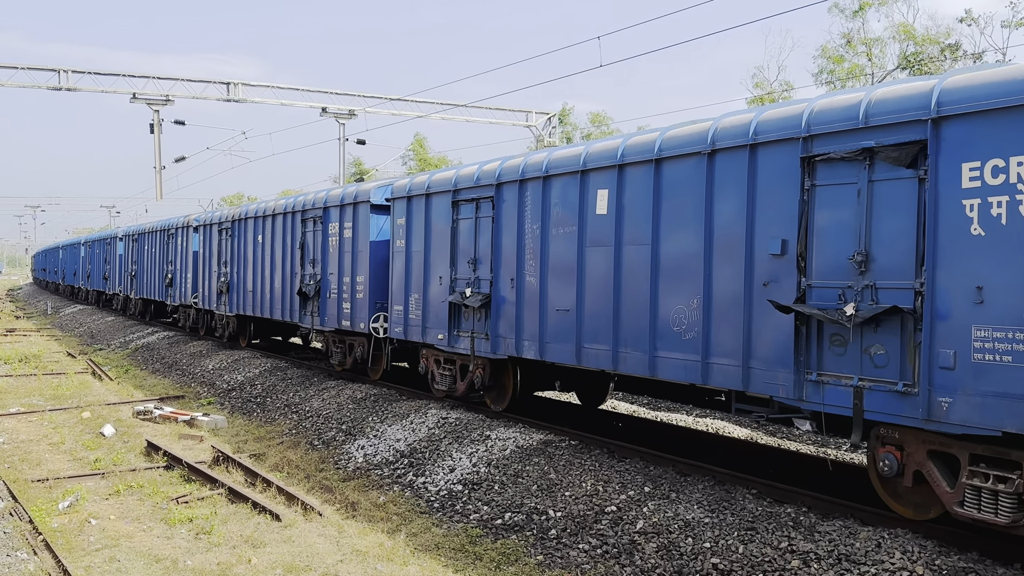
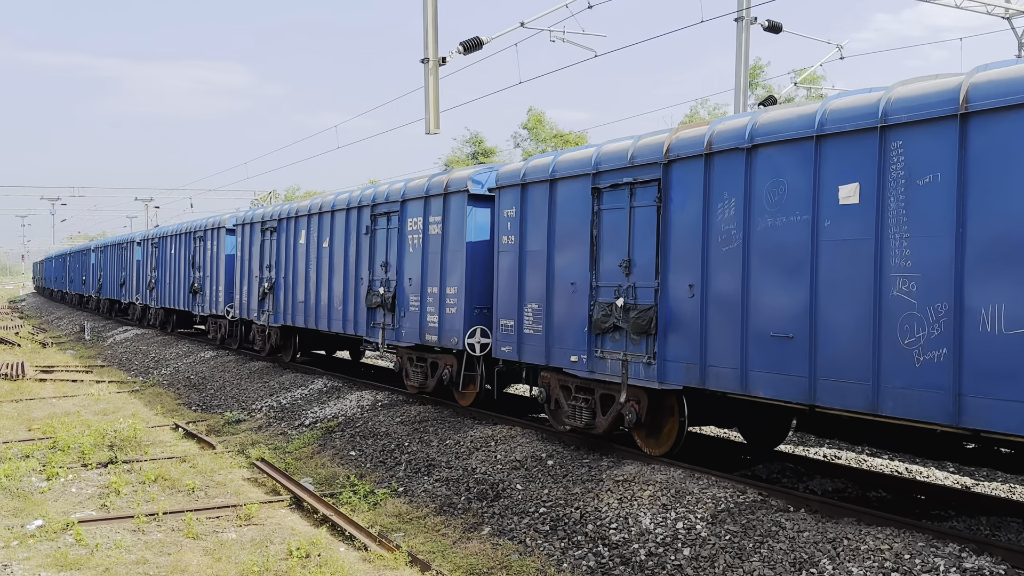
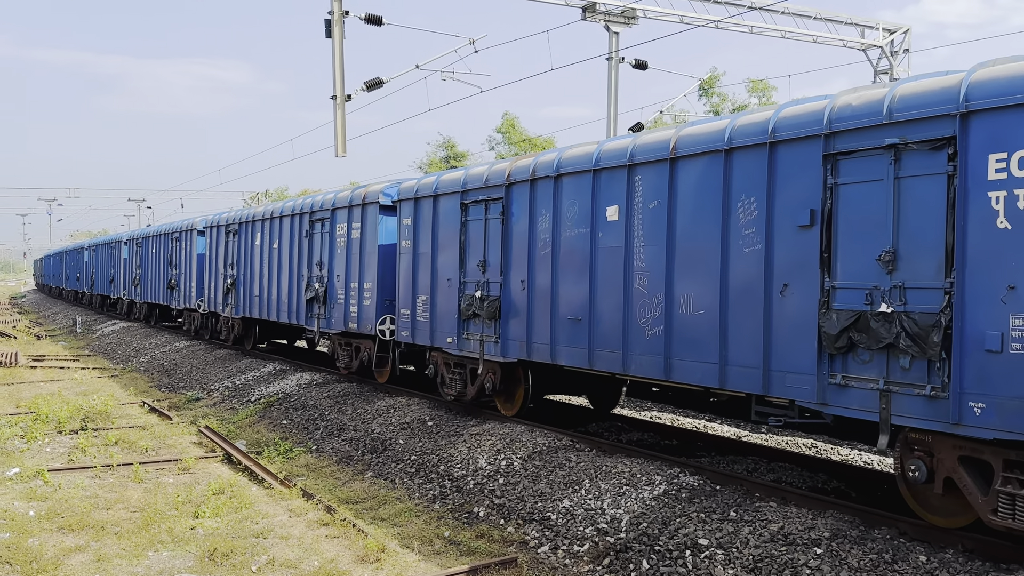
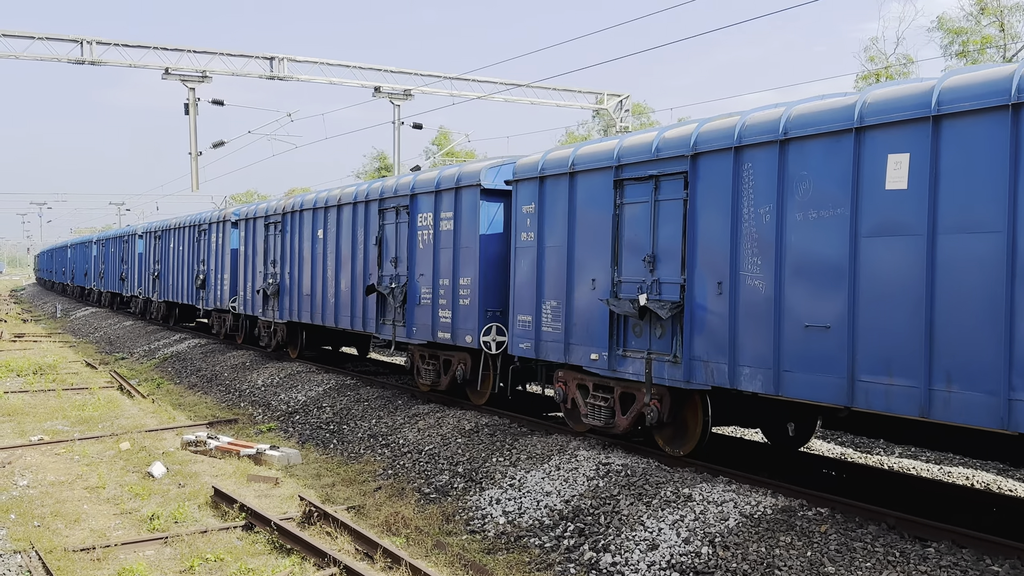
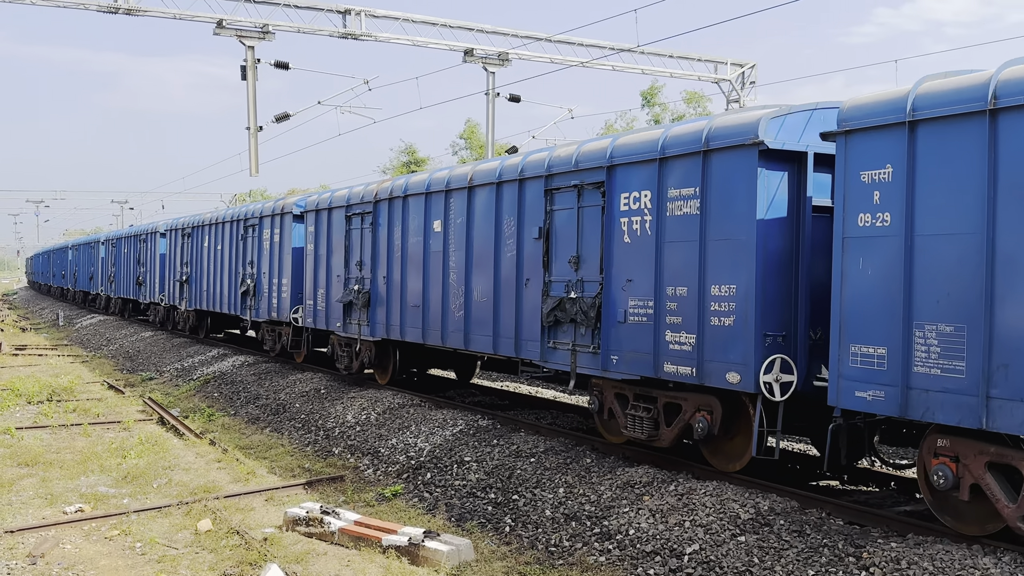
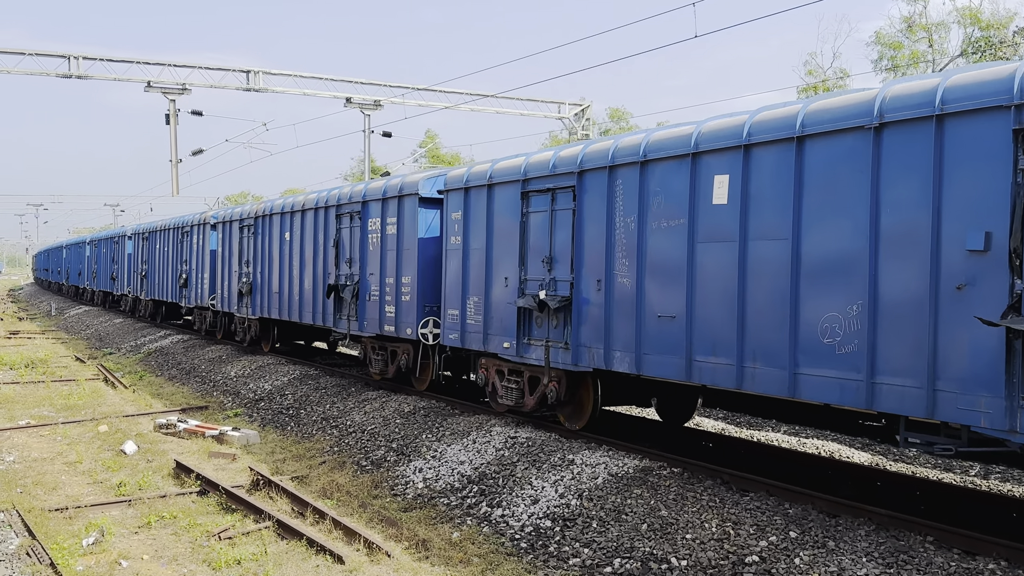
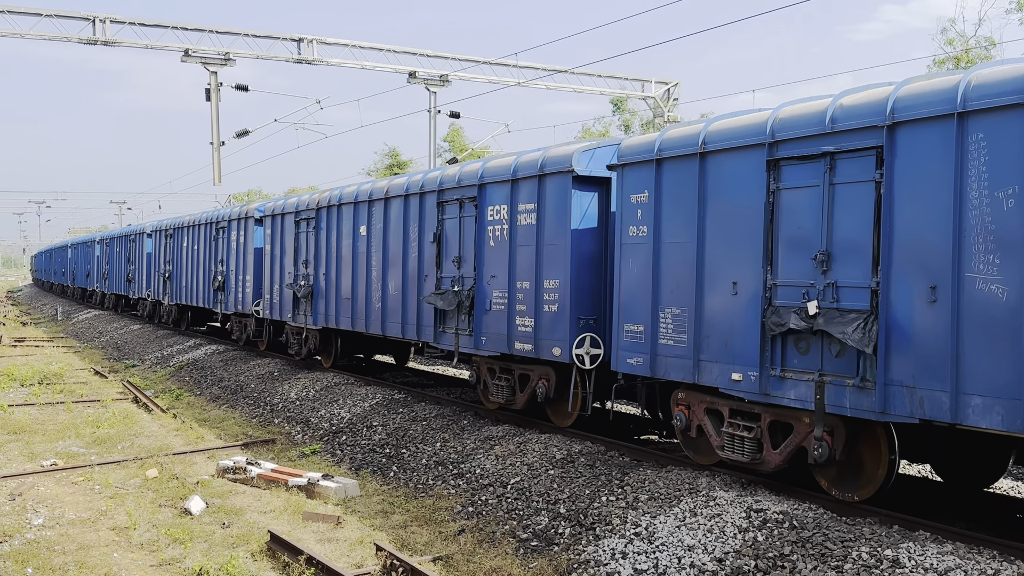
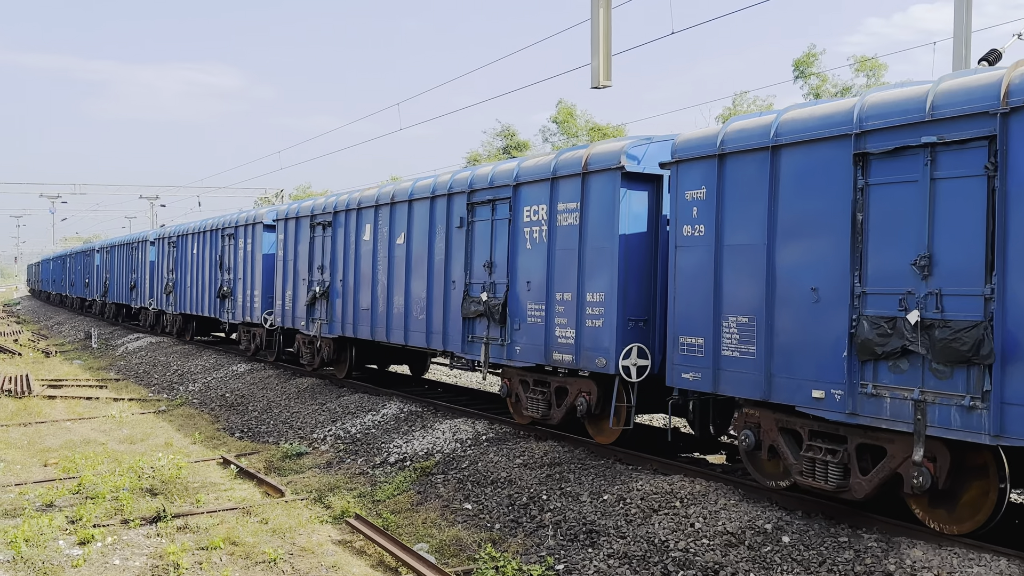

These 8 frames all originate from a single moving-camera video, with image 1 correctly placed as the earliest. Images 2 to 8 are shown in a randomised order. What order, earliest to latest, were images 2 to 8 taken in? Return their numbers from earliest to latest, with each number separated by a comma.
6, 4, 7, 5, 3, 2, 8
